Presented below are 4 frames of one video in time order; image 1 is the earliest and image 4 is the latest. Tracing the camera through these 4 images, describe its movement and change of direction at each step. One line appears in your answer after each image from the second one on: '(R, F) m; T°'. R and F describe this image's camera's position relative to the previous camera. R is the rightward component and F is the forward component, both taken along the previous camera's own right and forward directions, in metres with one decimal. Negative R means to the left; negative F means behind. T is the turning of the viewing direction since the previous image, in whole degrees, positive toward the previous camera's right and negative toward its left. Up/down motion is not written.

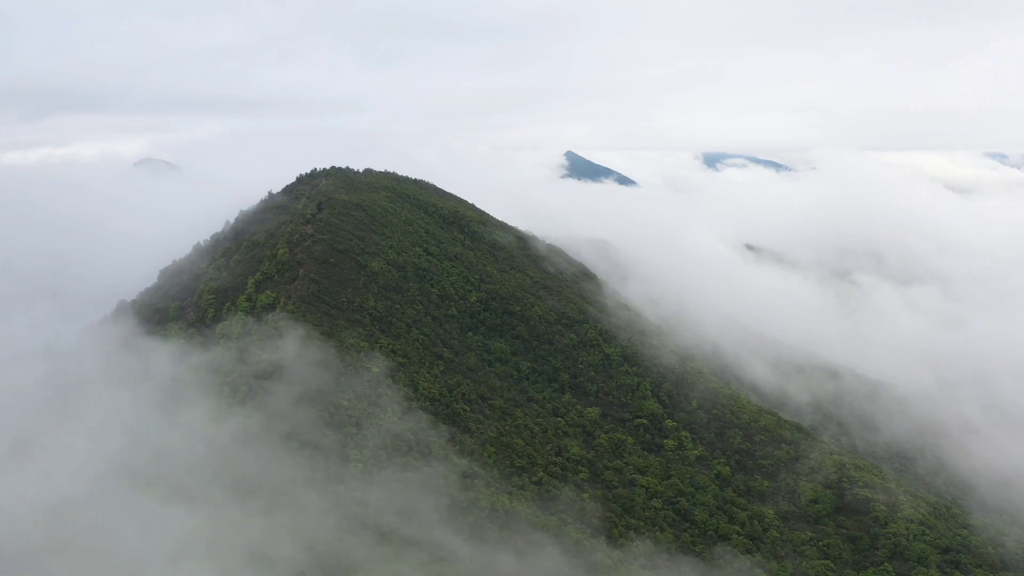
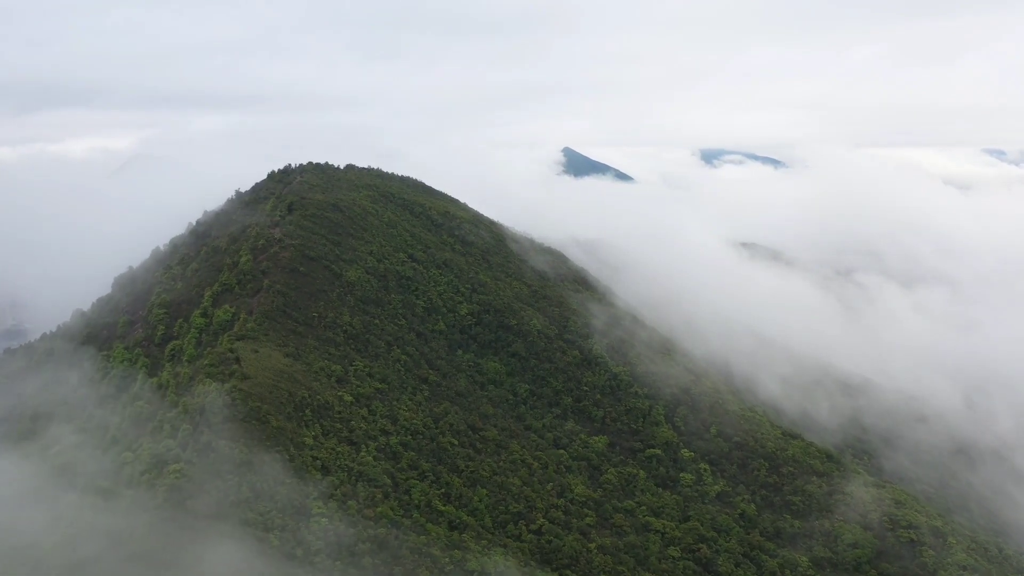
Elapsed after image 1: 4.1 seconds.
(+0.2, +6.6) m; 0°
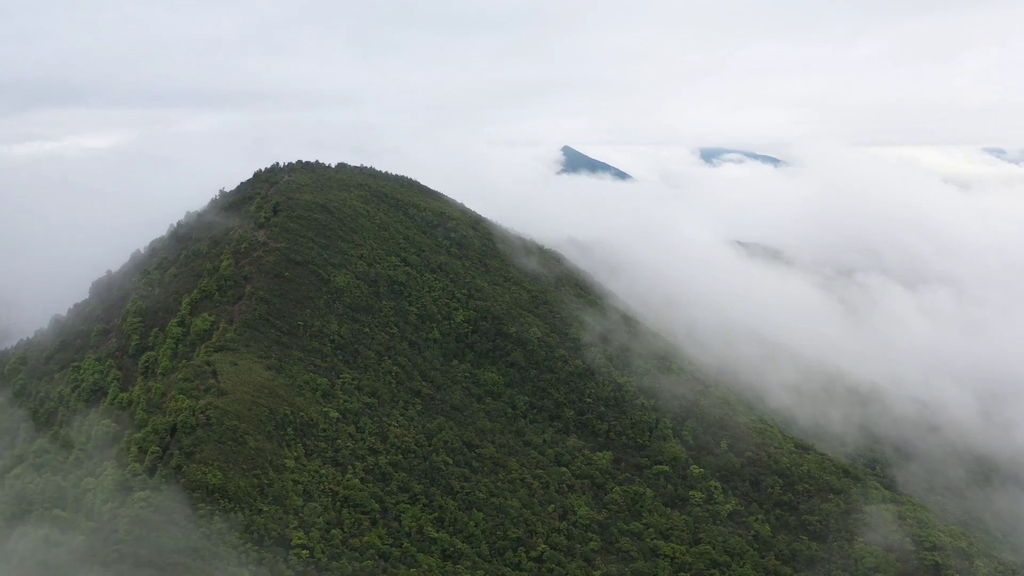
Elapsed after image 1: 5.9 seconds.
(0.0, +2.9) m; 0°
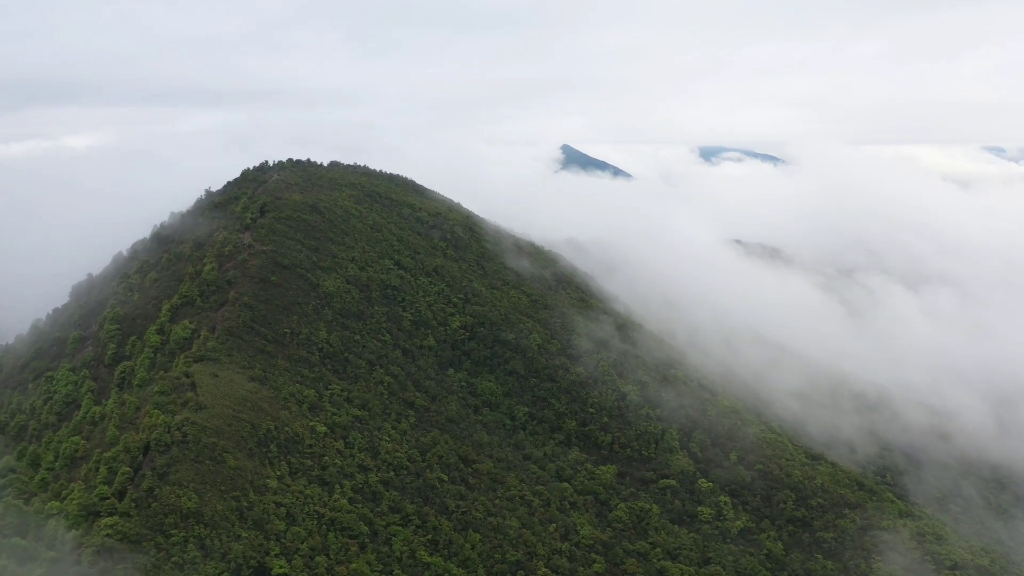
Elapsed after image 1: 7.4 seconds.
(0.0, +2.3) m; 0°
